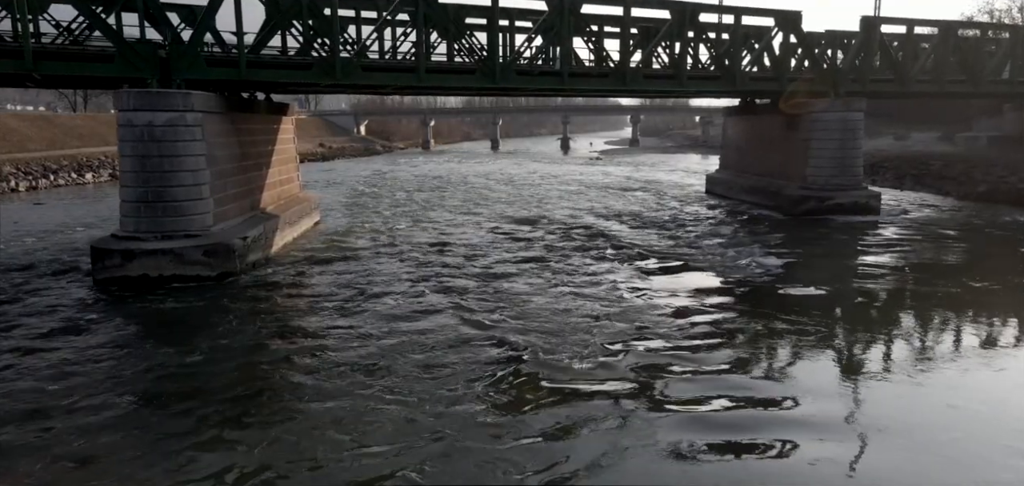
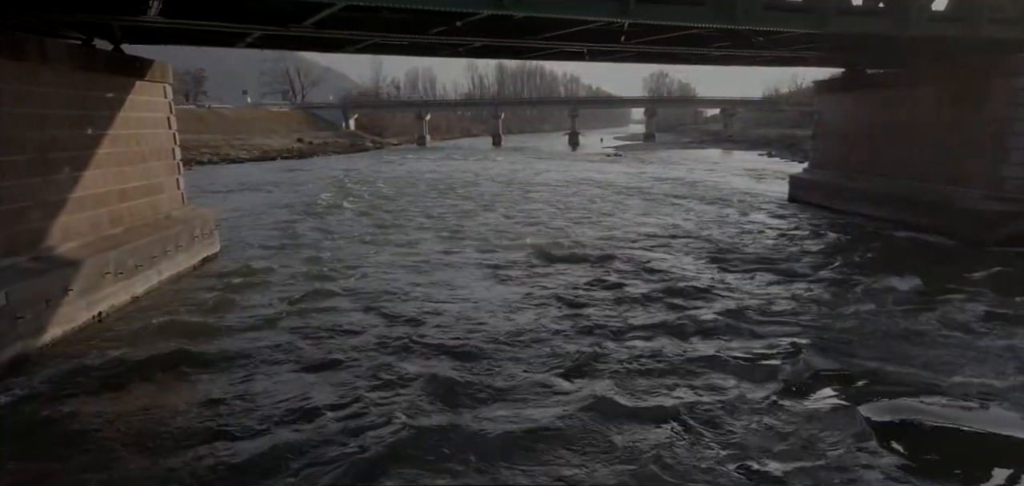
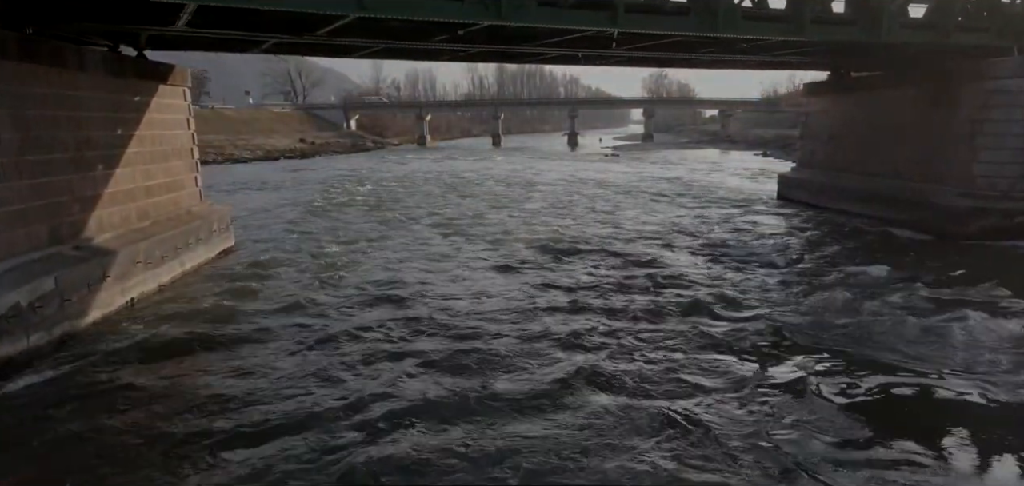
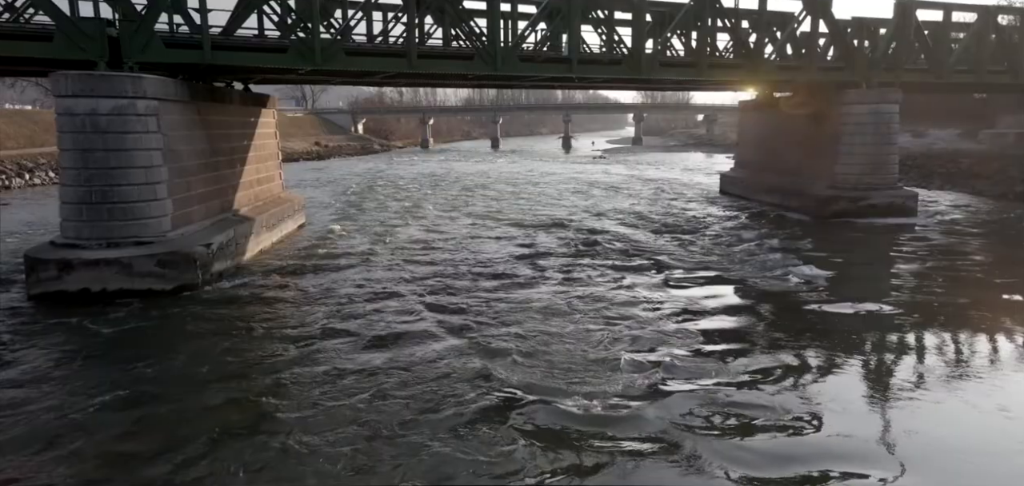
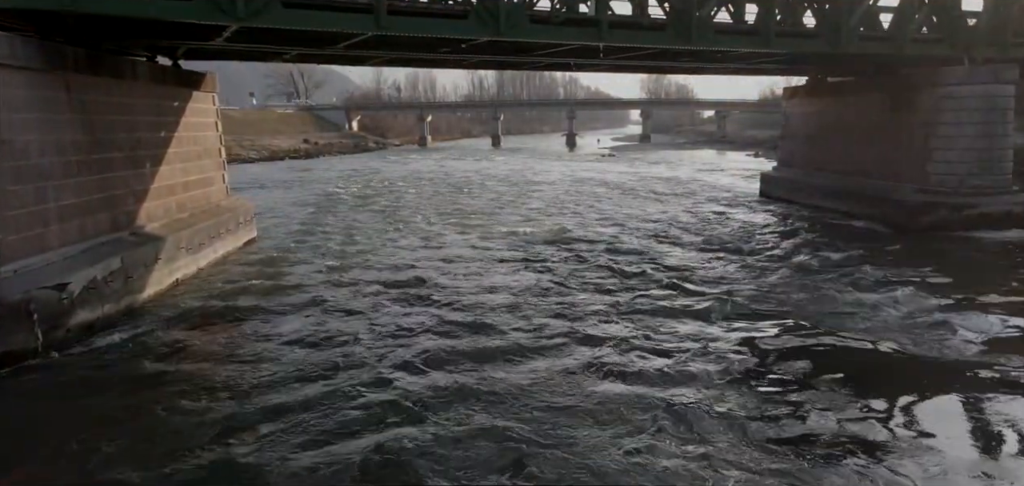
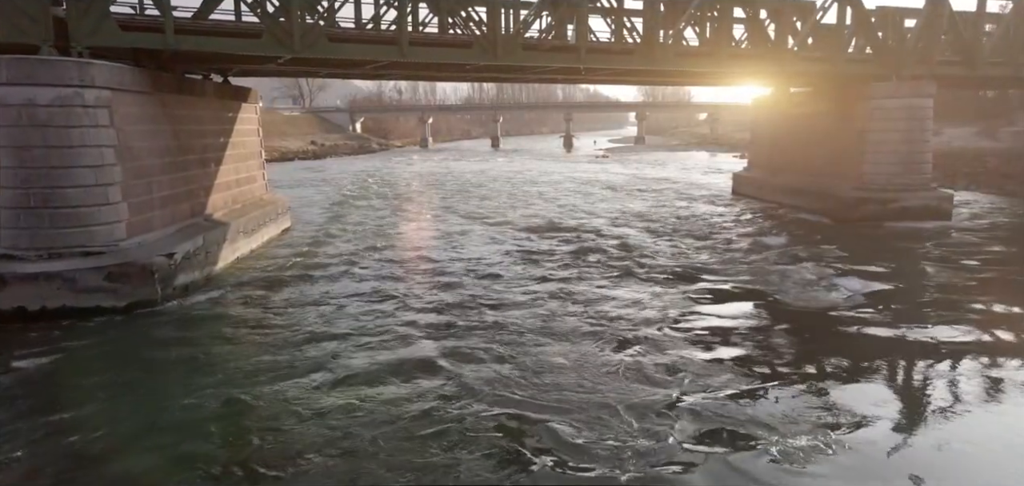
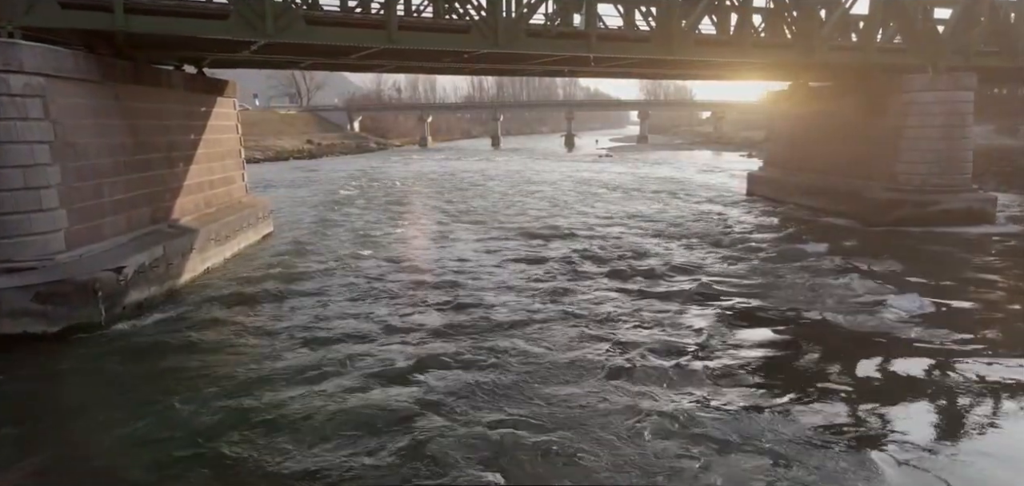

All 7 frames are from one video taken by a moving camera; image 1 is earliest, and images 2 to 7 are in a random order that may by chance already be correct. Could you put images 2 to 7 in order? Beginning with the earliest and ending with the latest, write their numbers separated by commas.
4, 6, 7, 5, 3, 2
